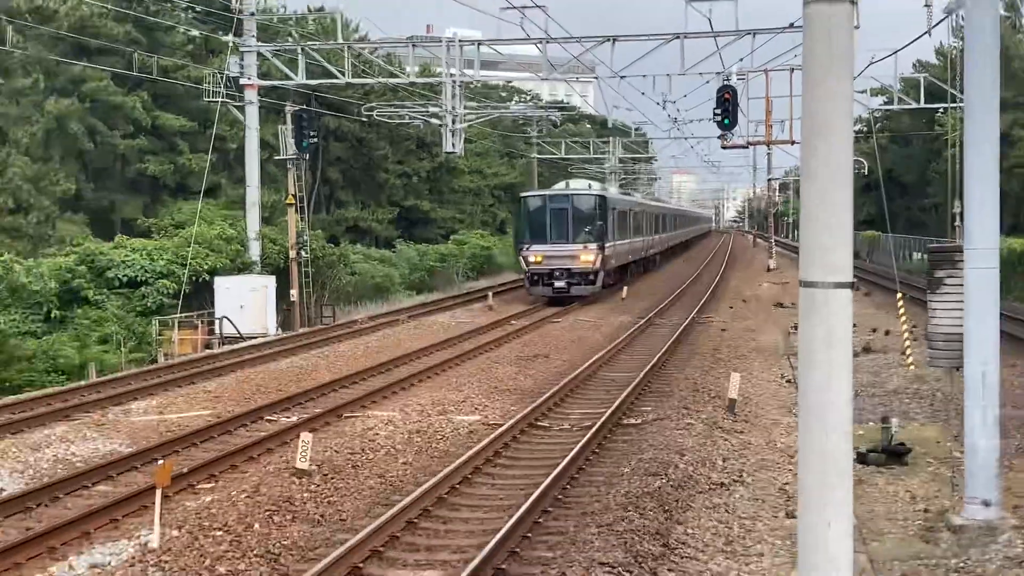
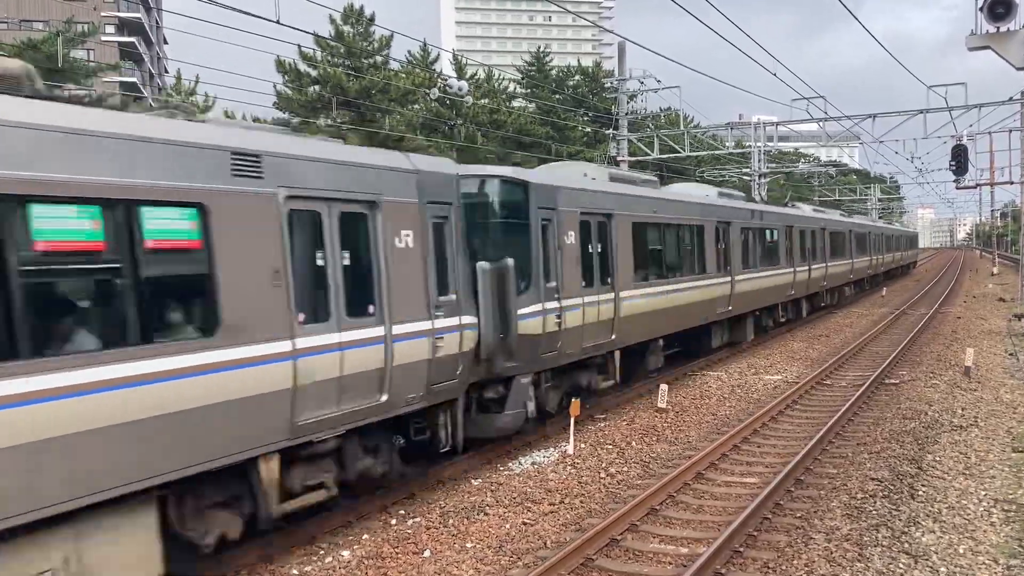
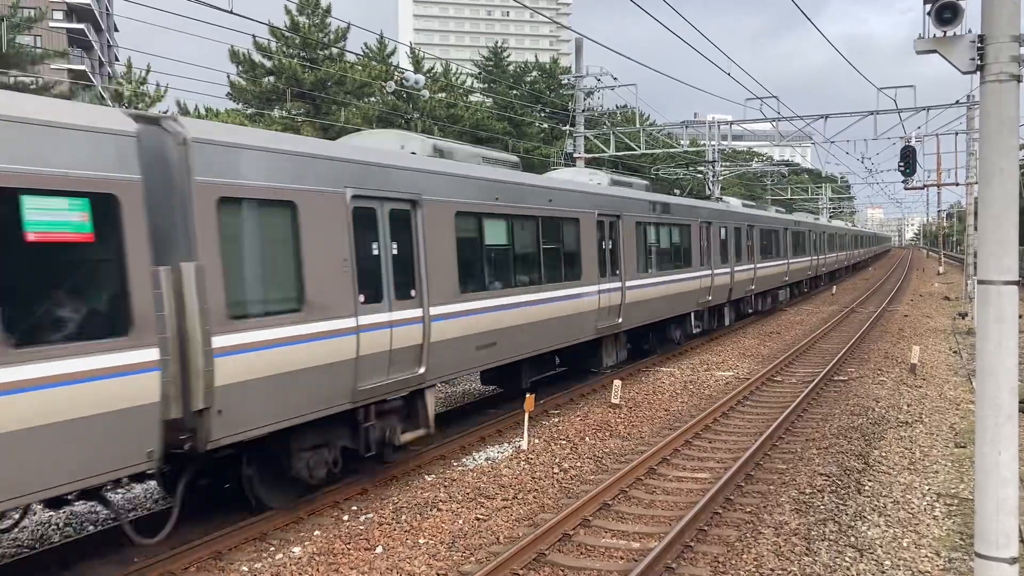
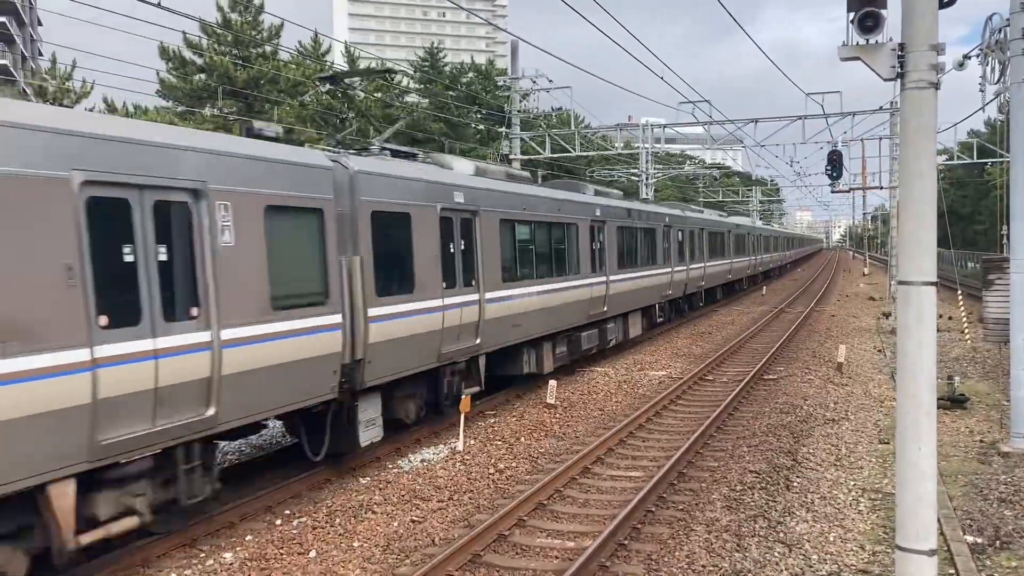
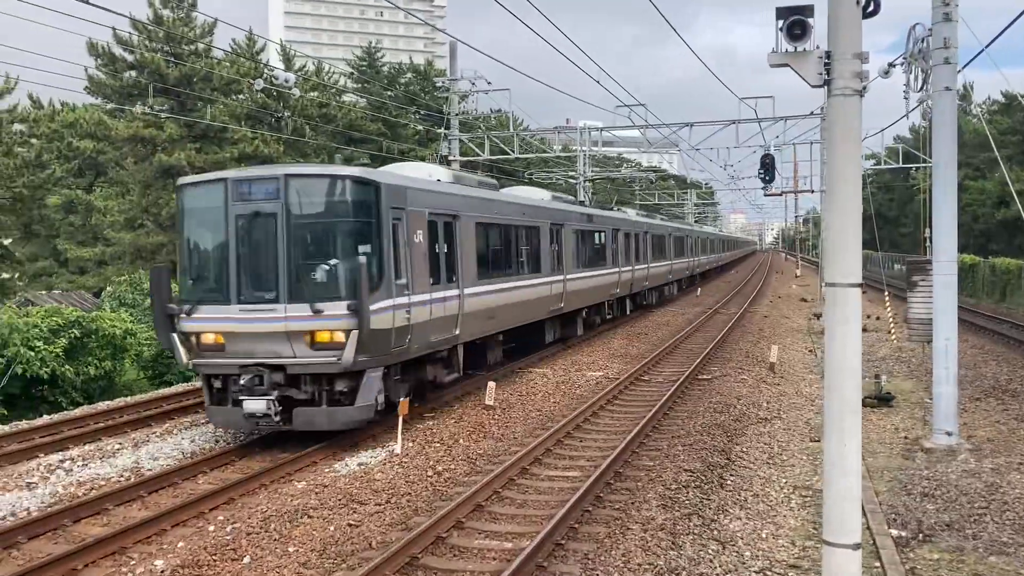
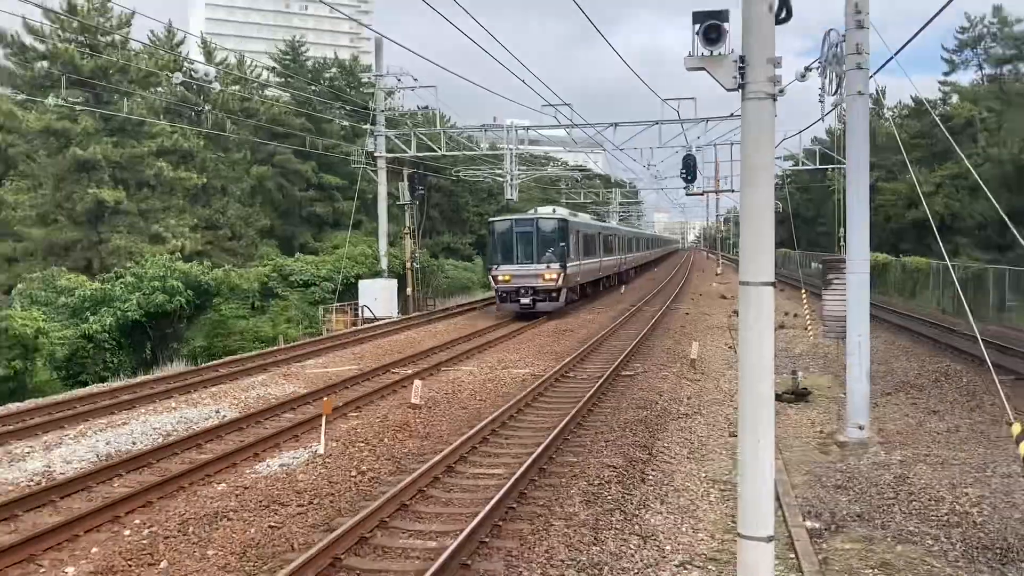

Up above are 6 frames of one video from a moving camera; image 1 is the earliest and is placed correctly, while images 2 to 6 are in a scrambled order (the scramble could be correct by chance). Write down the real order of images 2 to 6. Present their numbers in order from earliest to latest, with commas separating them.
6, 5, 4, 3, 2
